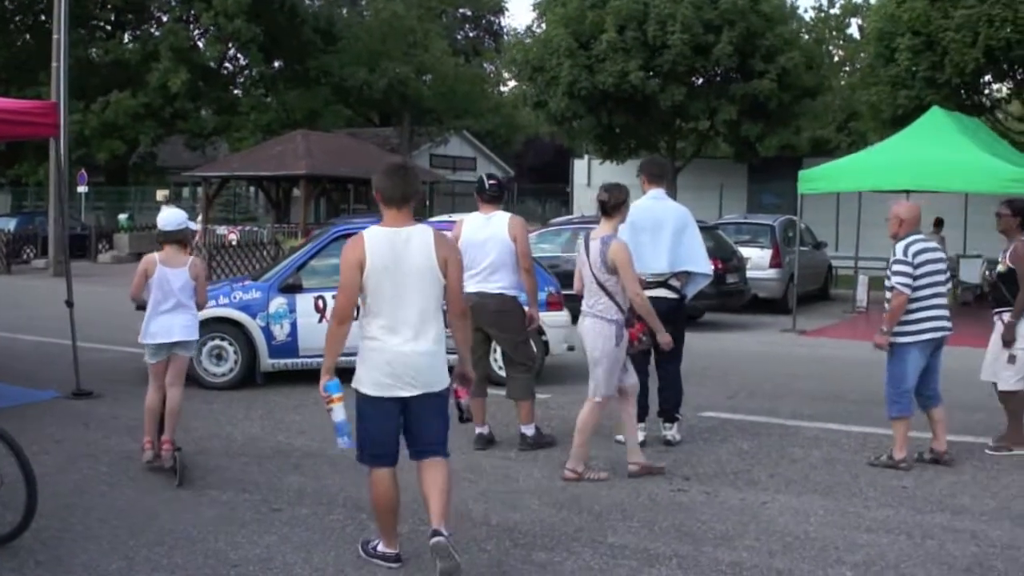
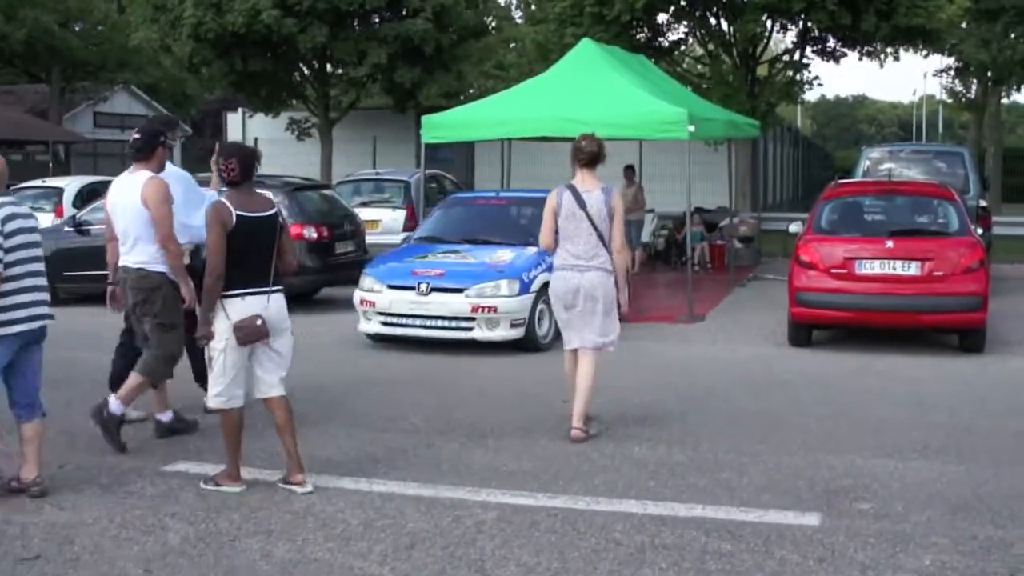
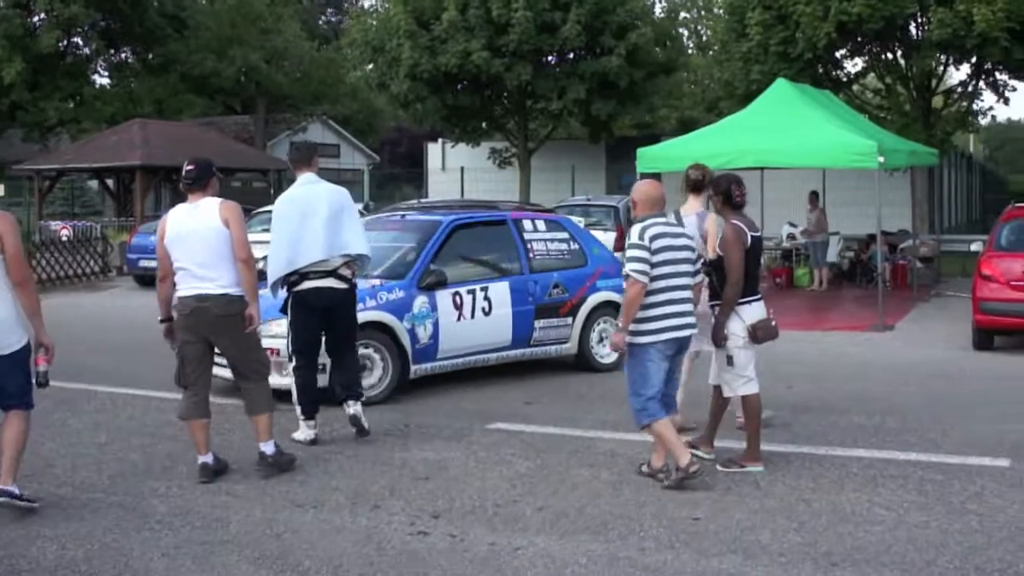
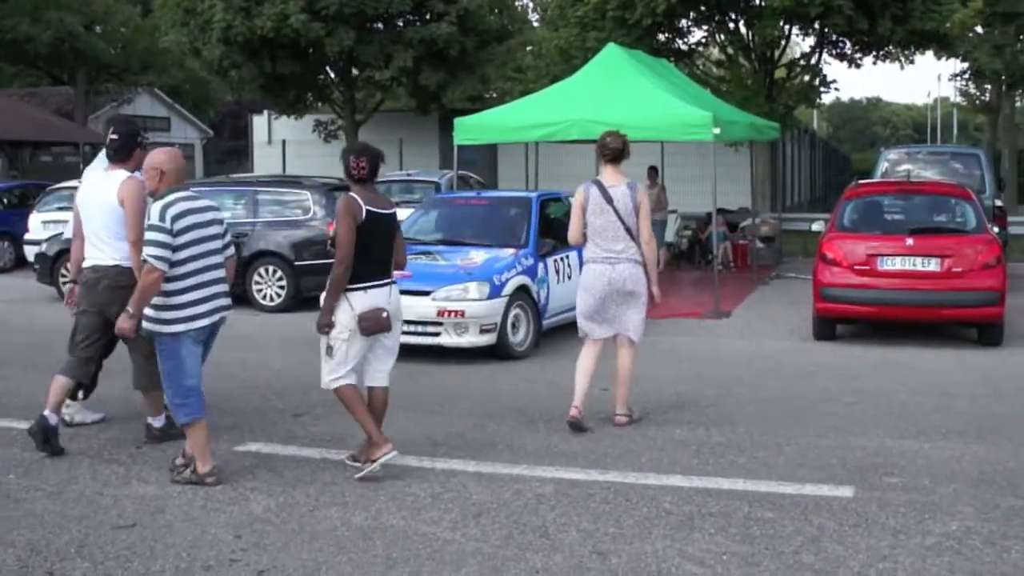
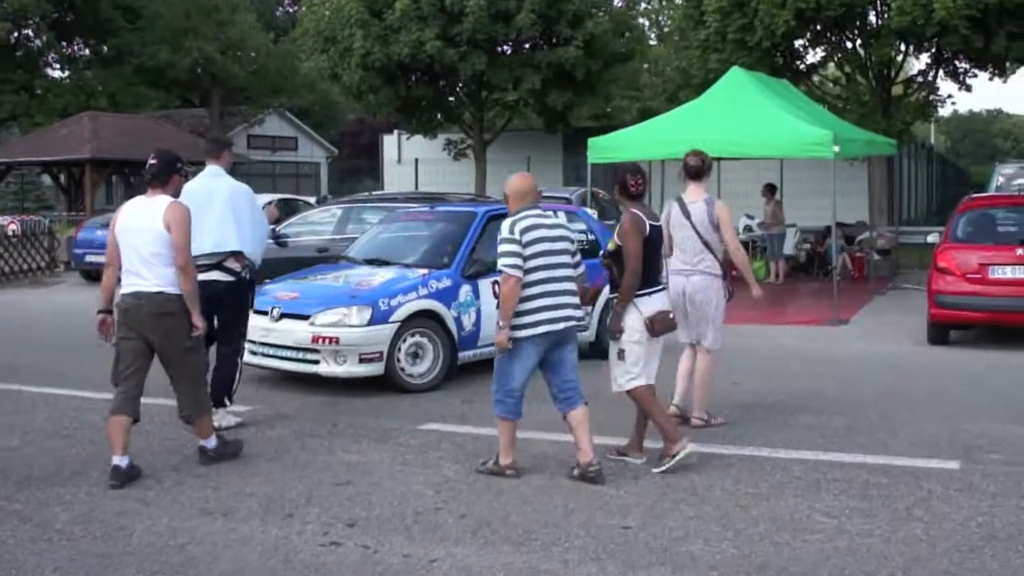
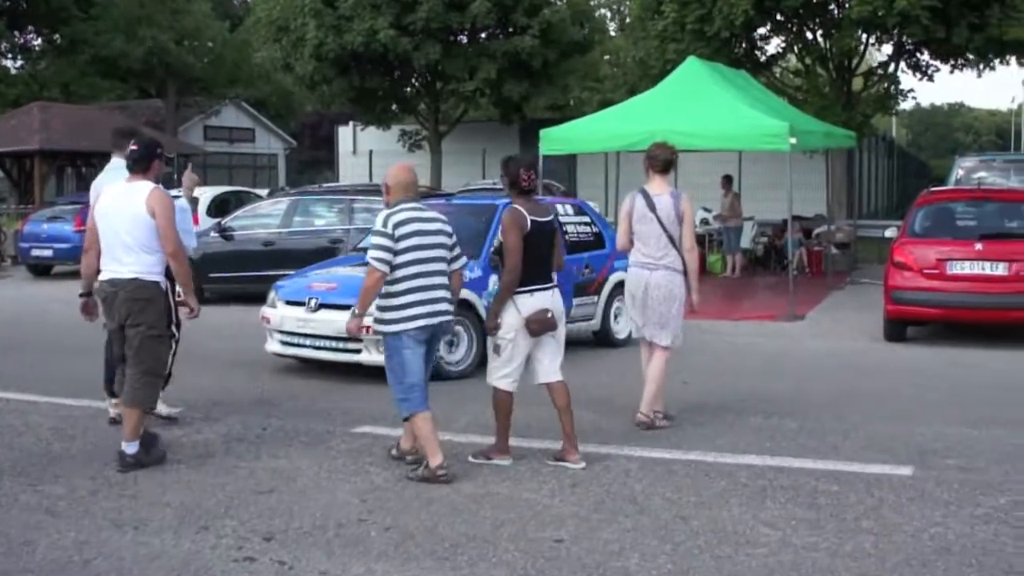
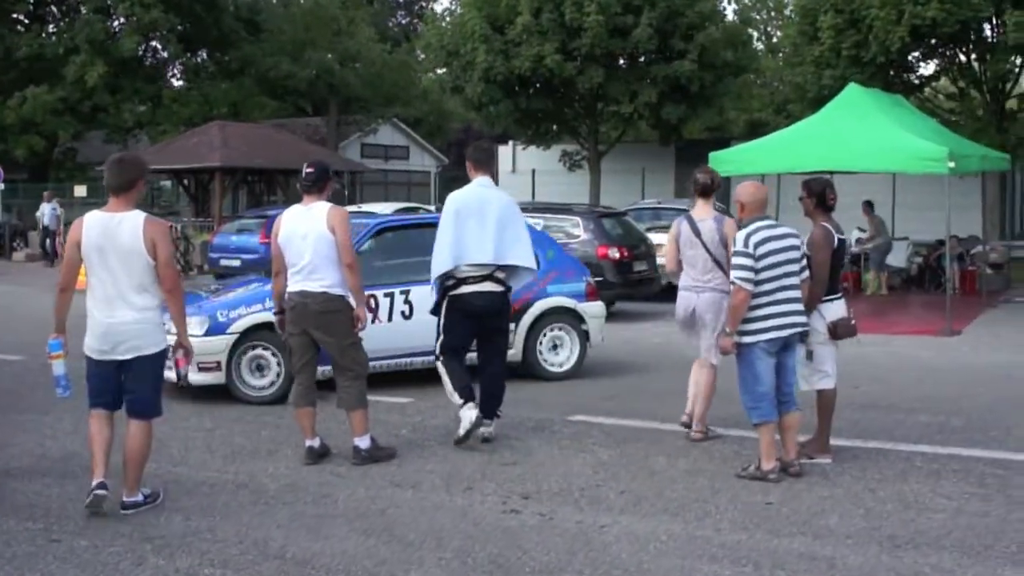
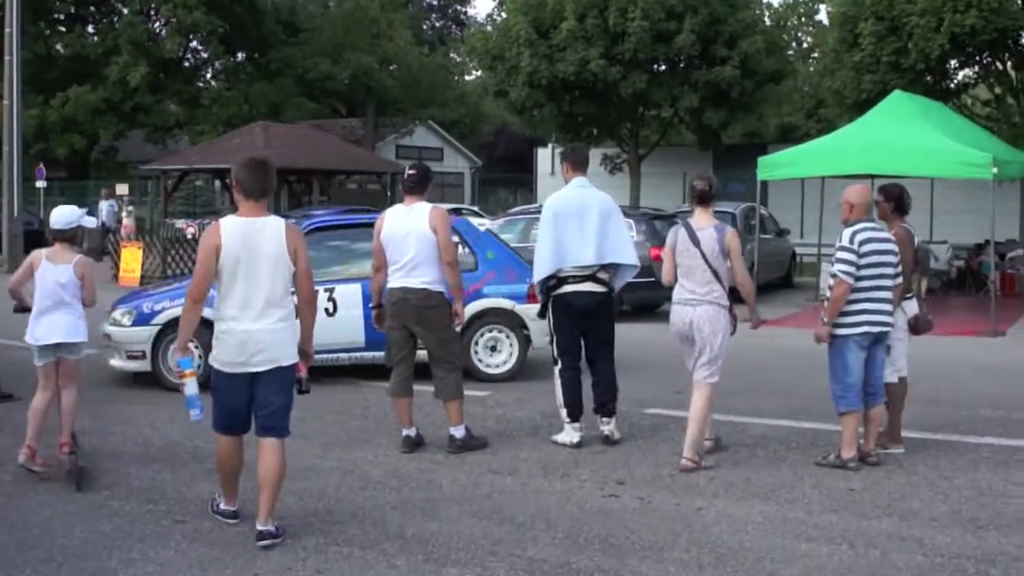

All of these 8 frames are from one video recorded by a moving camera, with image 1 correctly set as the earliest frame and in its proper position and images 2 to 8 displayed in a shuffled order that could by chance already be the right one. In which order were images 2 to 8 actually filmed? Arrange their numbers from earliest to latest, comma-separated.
8, 7, 3, 5, 6, 4, 2
